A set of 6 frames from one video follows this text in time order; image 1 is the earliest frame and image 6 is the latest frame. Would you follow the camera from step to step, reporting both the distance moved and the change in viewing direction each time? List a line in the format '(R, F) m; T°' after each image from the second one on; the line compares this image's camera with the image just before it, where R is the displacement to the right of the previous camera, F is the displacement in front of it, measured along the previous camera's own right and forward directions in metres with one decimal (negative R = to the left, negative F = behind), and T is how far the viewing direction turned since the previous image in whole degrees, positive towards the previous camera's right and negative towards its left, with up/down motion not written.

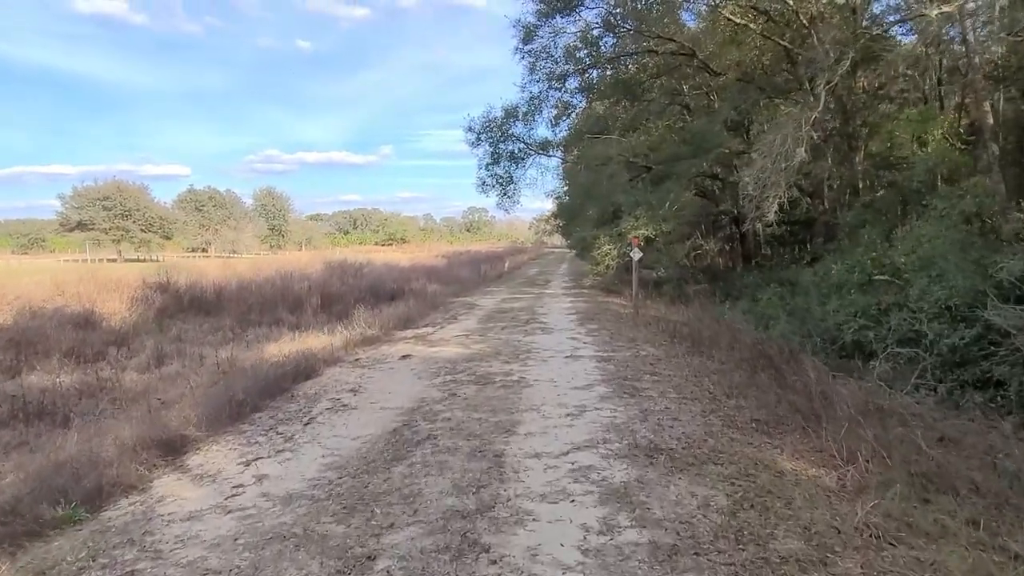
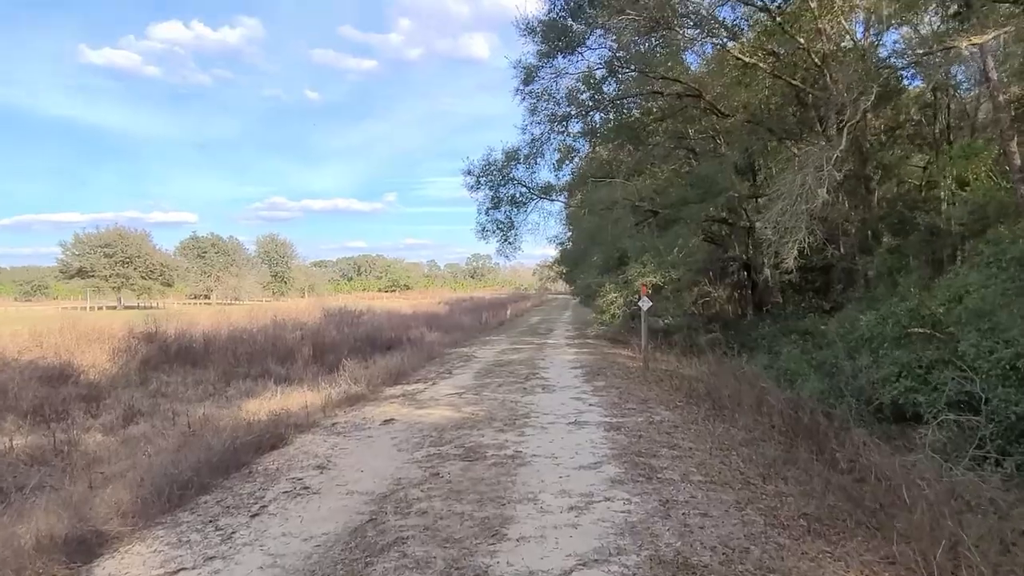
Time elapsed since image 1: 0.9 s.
(+0.1, +0.8) m; 0°
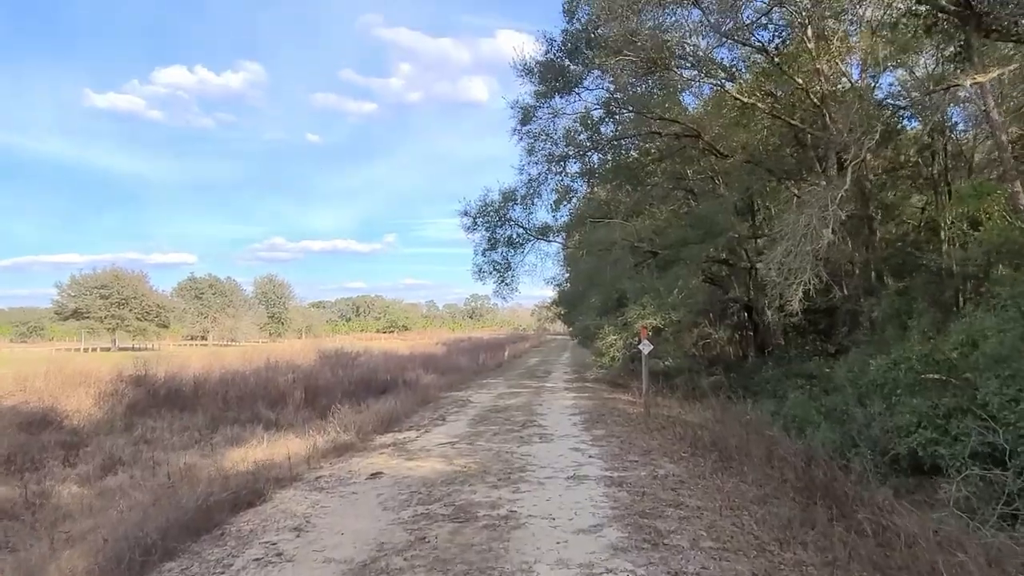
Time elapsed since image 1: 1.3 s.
(0.0, +0.3) m; 0°
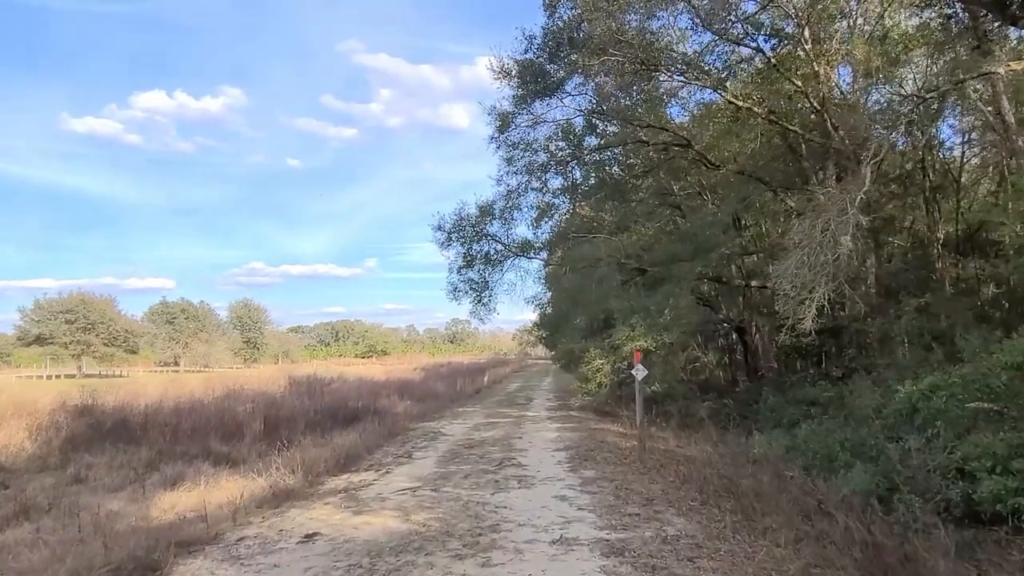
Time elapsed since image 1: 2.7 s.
(+0.1, +1.2) m; +2°
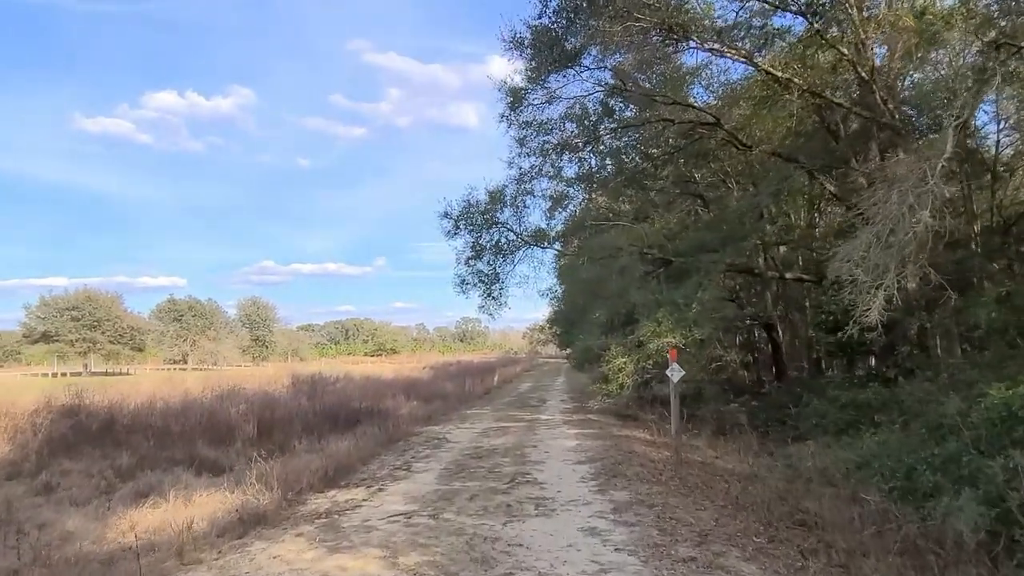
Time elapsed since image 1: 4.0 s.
(0.0, +1.2) m; -1°
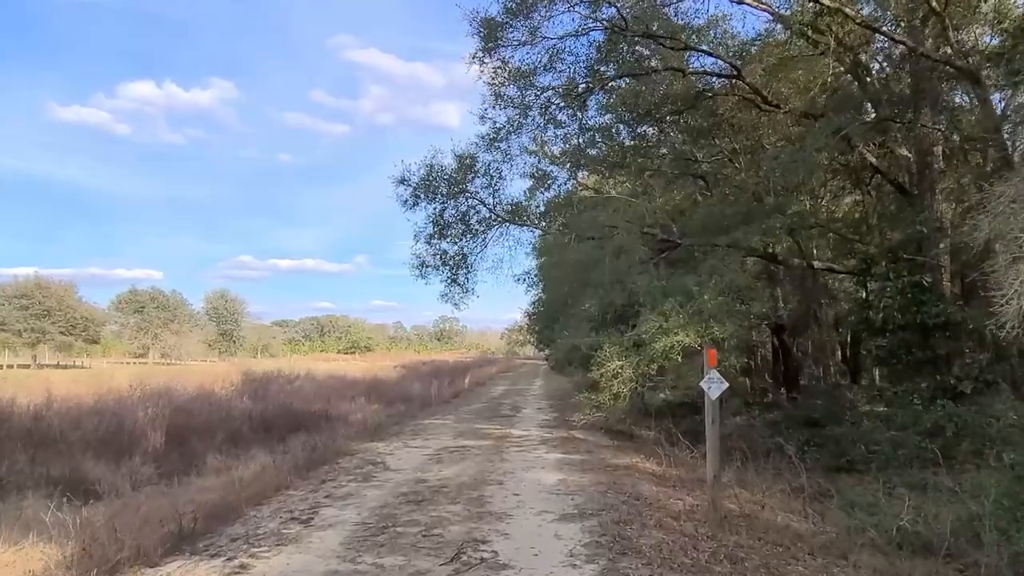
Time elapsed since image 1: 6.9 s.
(+0.2, +2.6) m; +2°
